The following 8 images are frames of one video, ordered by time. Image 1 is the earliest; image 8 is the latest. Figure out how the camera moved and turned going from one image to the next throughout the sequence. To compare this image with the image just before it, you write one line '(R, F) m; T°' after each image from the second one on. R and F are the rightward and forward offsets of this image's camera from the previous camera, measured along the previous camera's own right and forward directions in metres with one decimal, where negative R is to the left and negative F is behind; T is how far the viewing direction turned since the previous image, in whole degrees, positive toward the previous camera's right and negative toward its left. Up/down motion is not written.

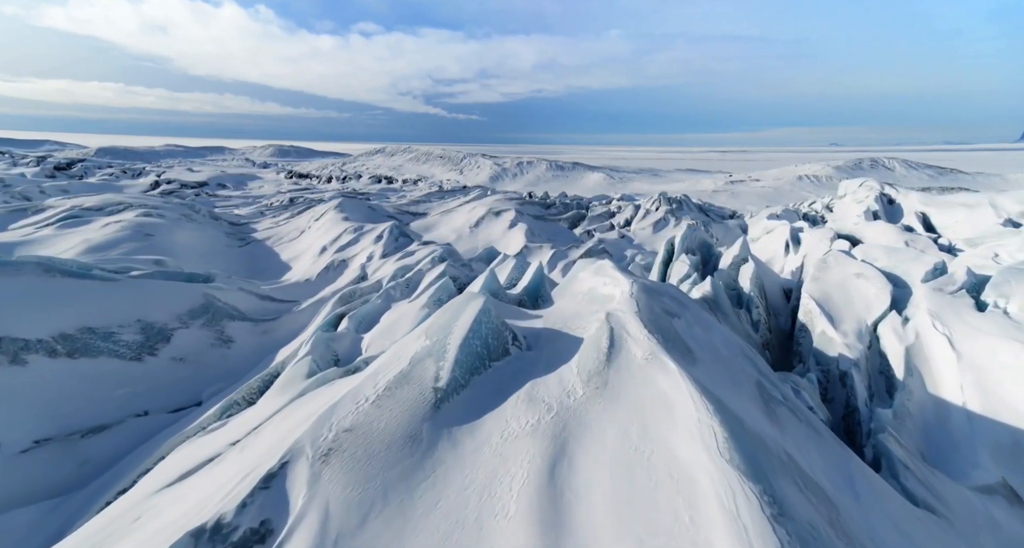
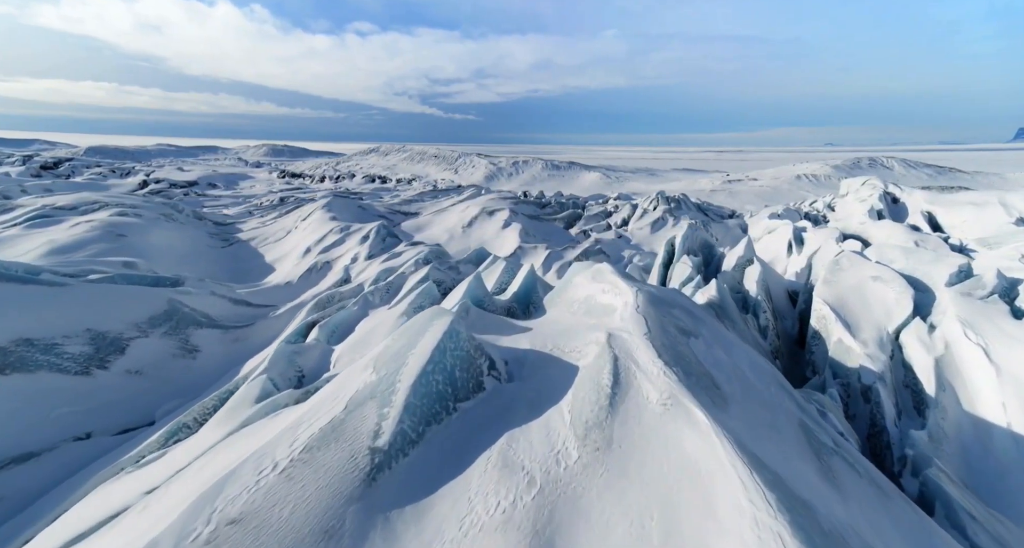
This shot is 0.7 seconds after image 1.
(+0.1, +0.8) m; 0°
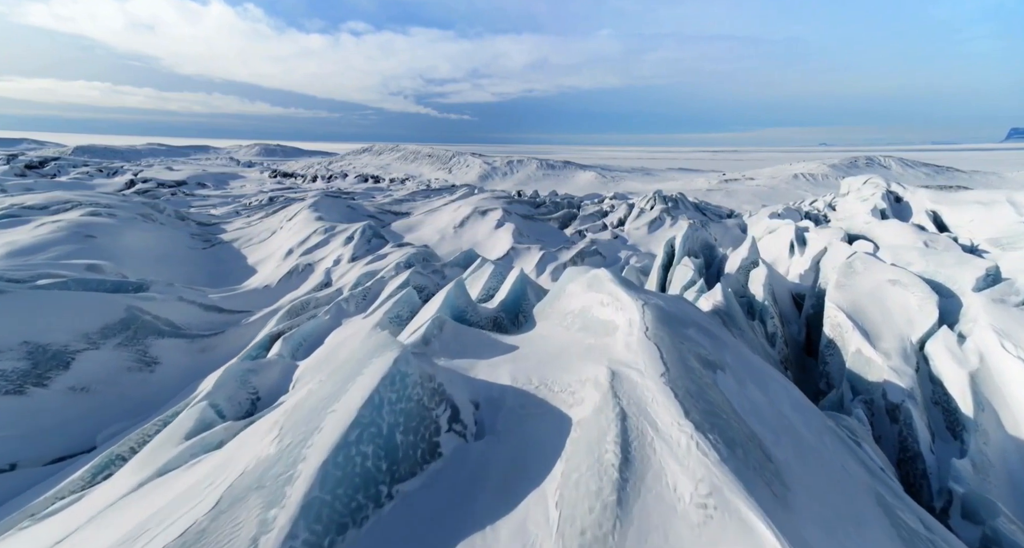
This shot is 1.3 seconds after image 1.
(+0.1, +0.8) m; +1°
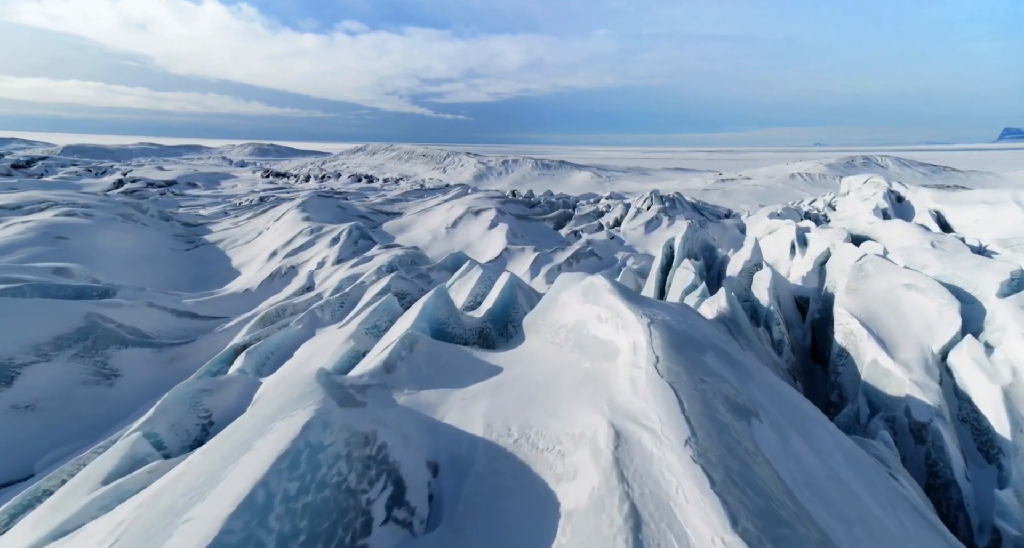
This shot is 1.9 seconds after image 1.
(+0.1, +0.6) m; +1°
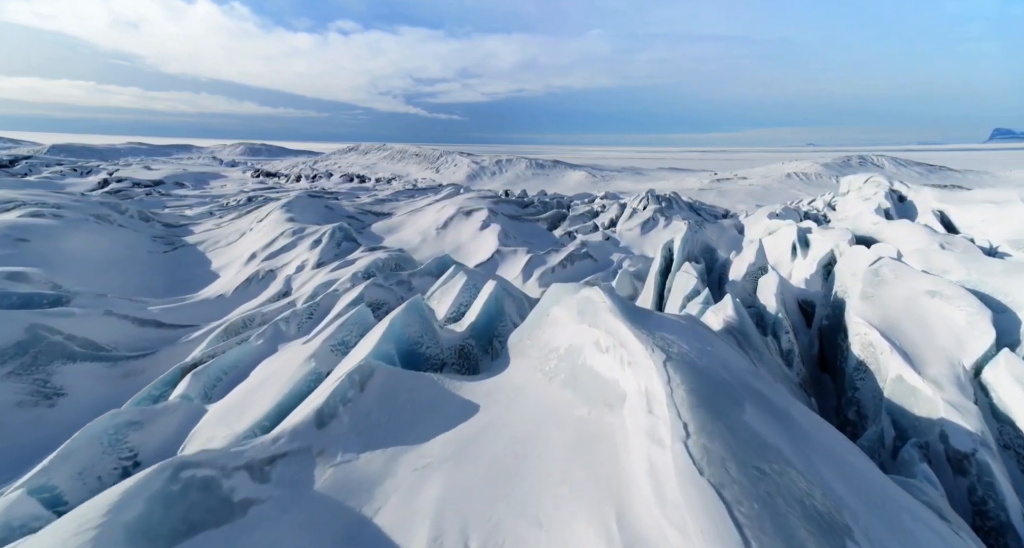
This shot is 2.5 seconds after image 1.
(+0.1, +0.8) m; +1°
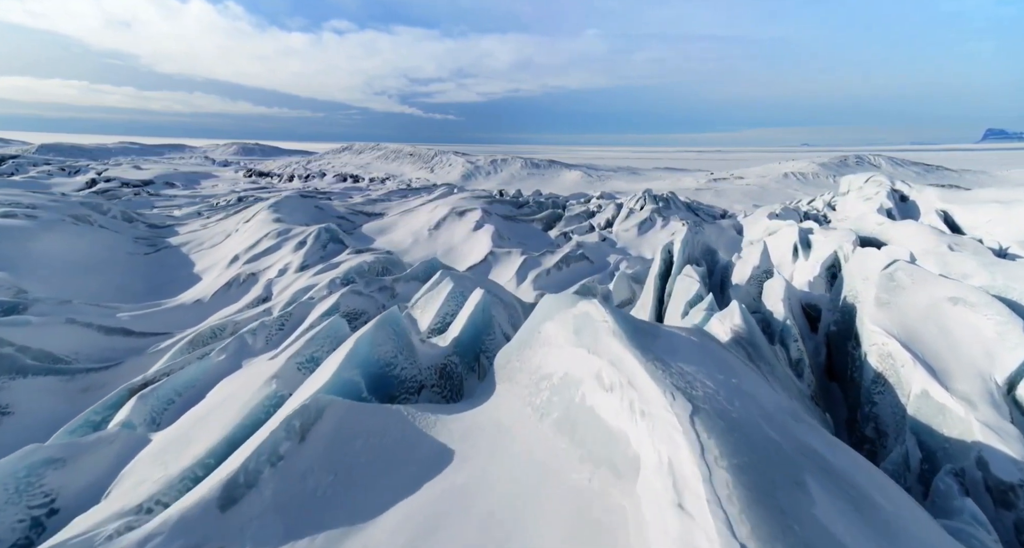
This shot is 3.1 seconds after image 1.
(+0.1, +0.6) m; +1°
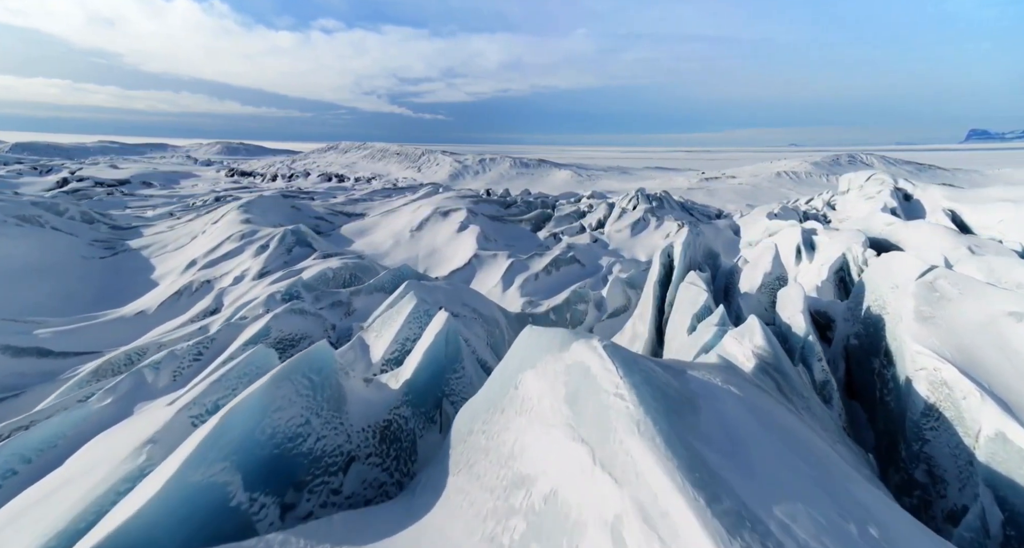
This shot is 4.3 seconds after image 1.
(+0.2, +1.3) m; +1°
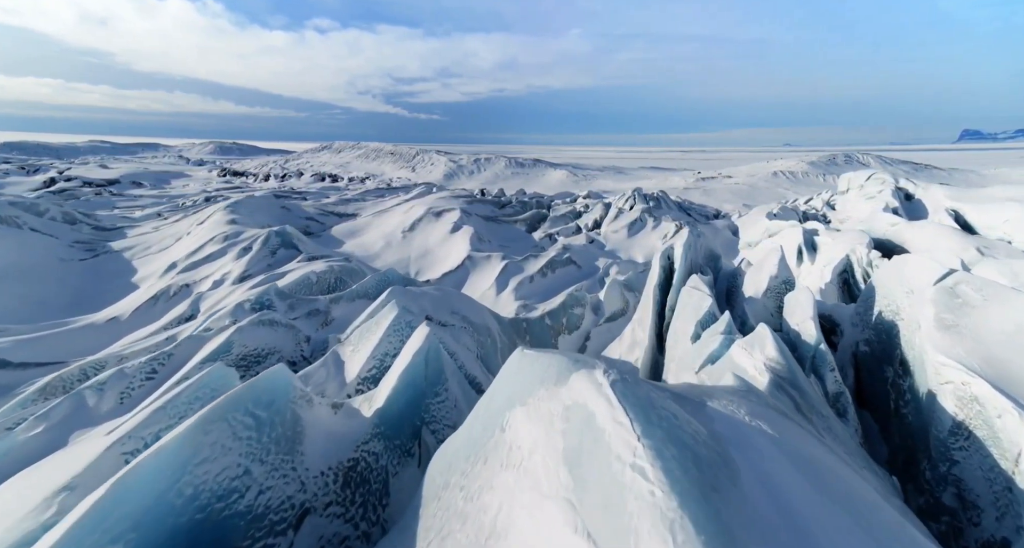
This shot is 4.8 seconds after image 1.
(+0.1, +0.5) m; +1°
